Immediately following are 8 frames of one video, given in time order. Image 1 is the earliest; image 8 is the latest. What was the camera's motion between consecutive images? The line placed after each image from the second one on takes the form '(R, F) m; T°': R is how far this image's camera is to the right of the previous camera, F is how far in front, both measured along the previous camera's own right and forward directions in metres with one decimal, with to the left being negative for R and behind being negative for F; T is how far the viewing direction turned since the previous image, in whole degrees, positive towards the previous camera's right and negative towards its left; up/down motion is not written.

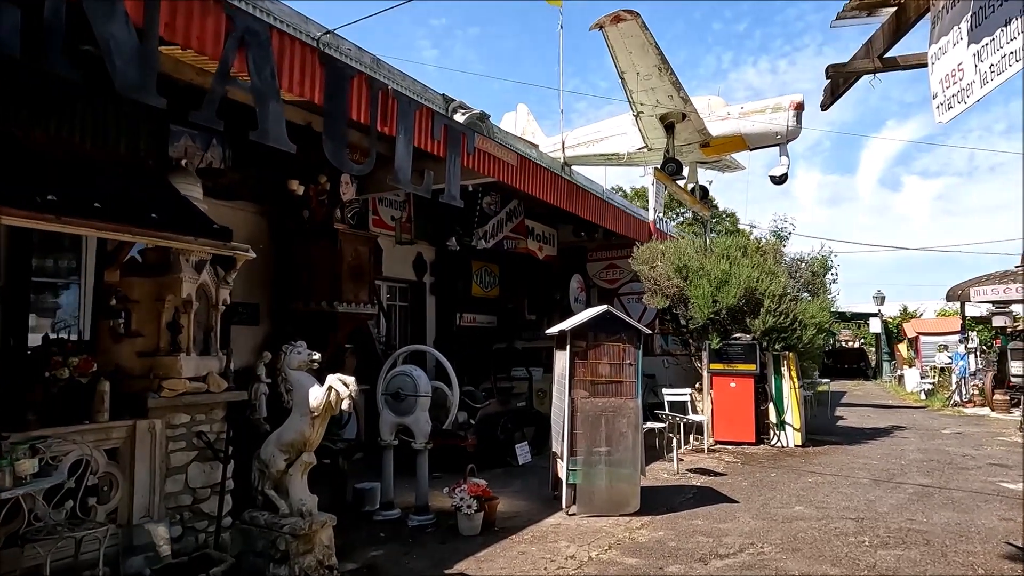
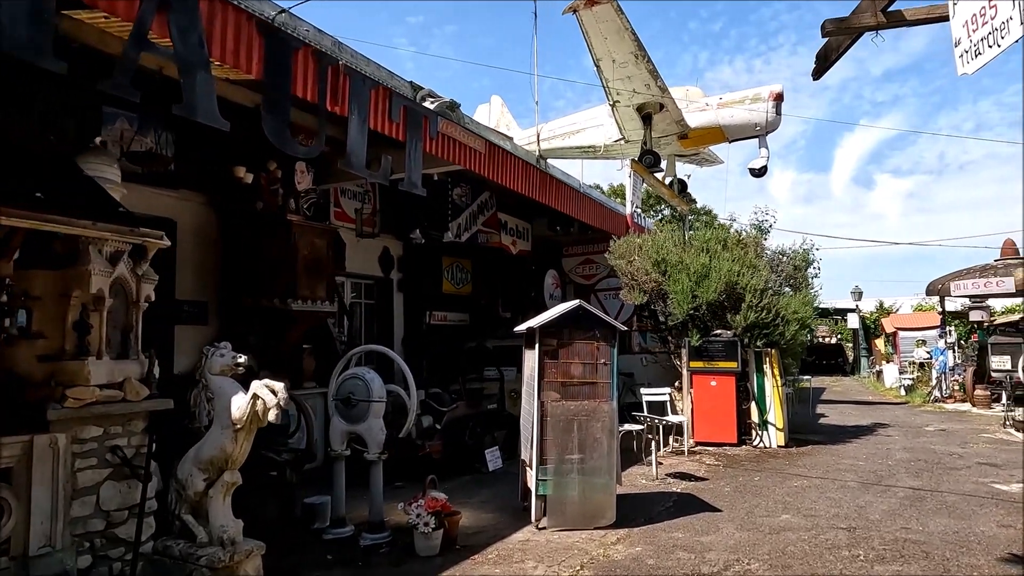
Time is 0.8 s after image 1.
(+0.1, +0.4) m; +2°
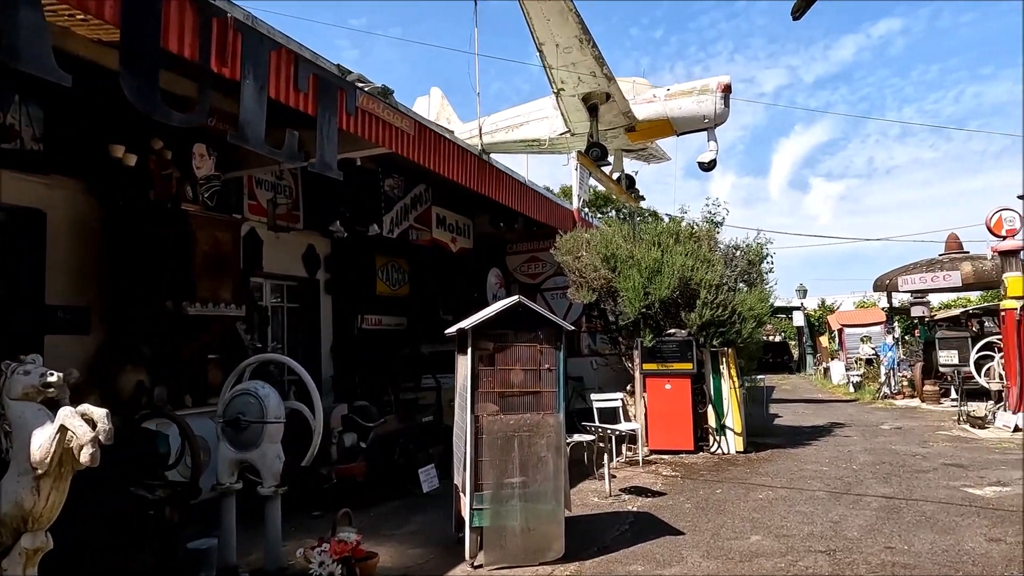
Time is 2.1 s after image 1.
(+0.1, +0.7) m; +4°
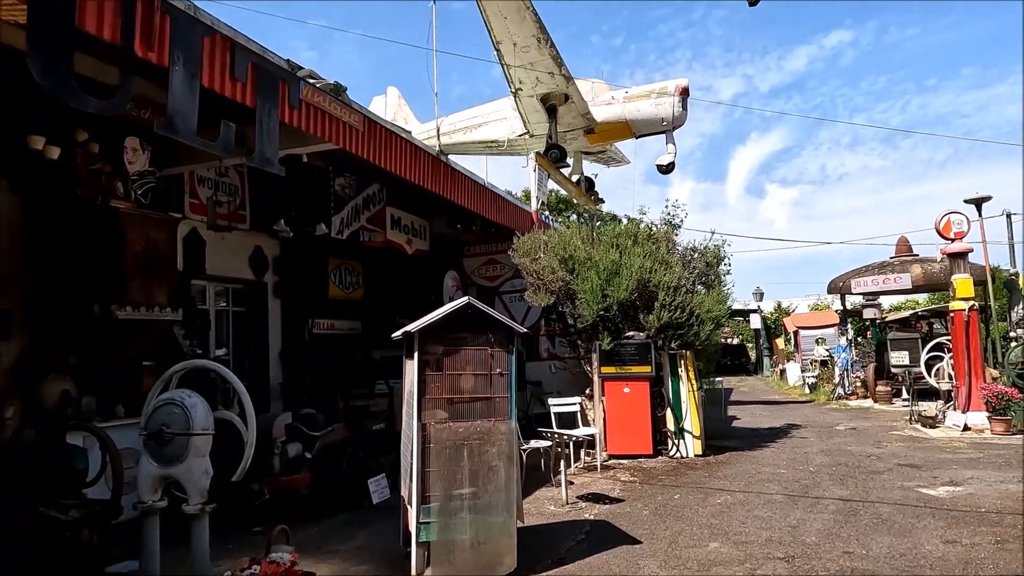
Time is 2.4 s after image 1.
(+0.1, +0.2) m; +3°
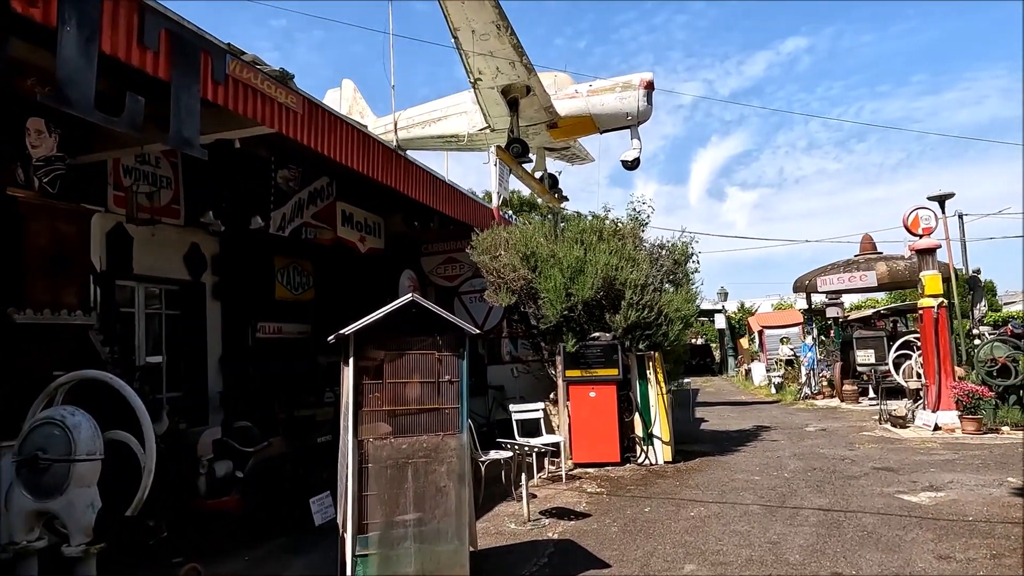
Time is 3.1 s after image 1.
(+0.1, +0.5) m; +3°
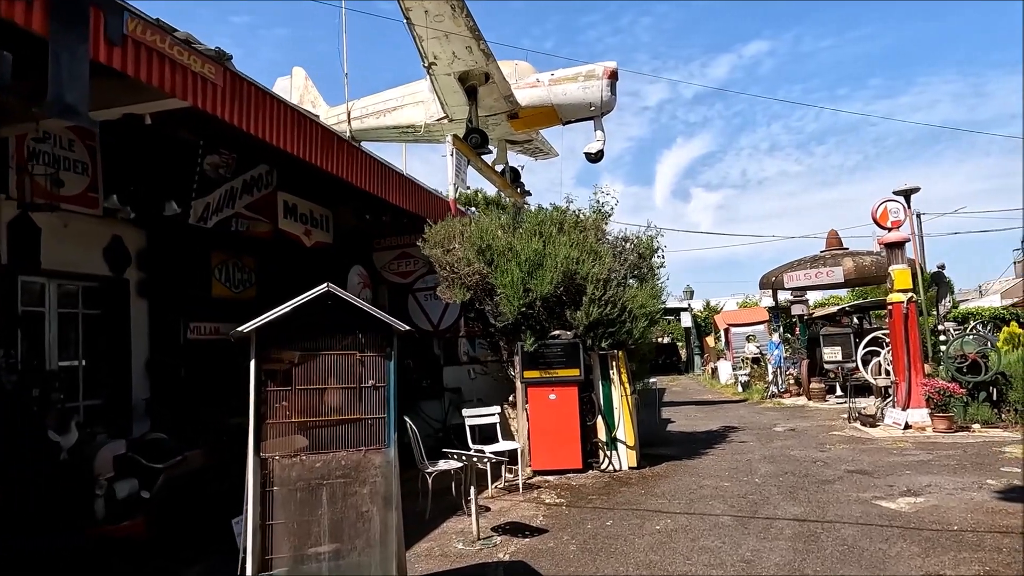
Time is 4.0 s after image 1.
(+0.2, +0.5) m; +3°
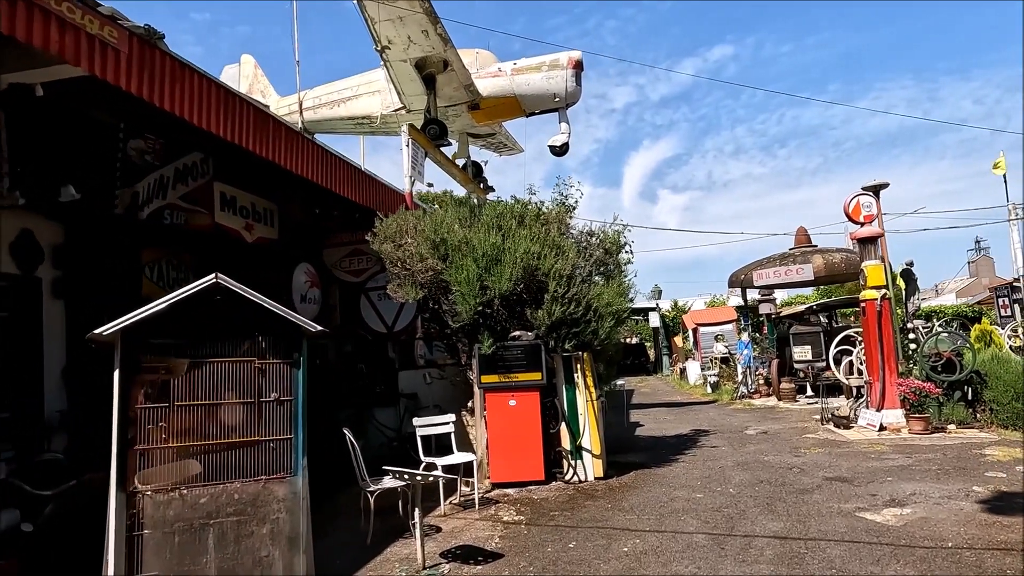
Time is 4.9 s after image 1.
(+0.1, +0.5) m; +3°
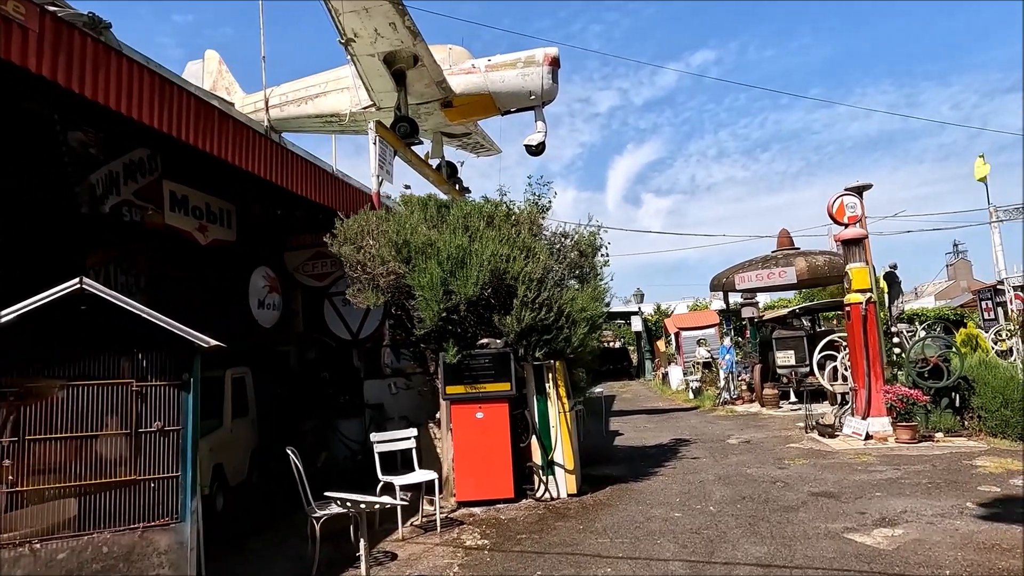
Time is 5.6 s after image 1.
(+0.2, +0.4) m; +1°
